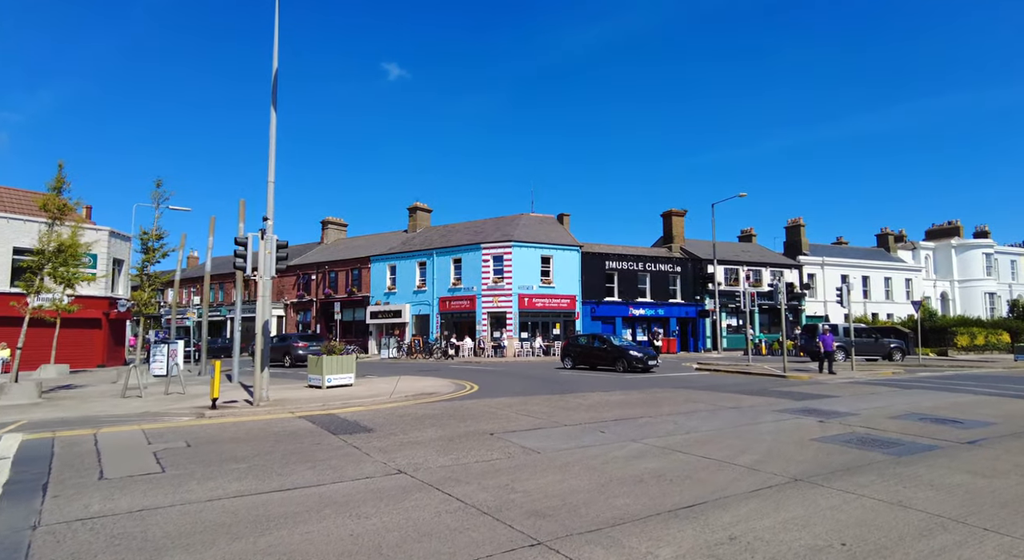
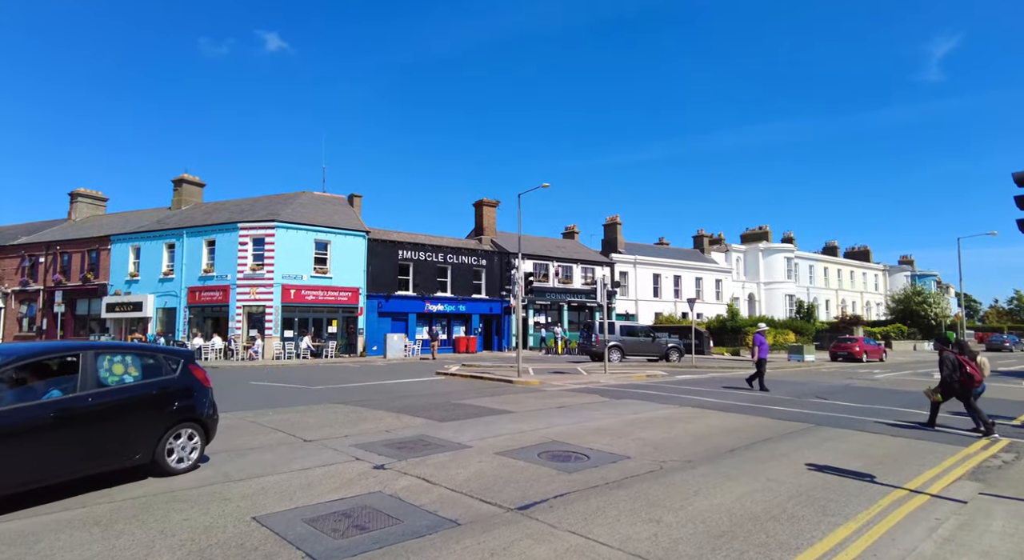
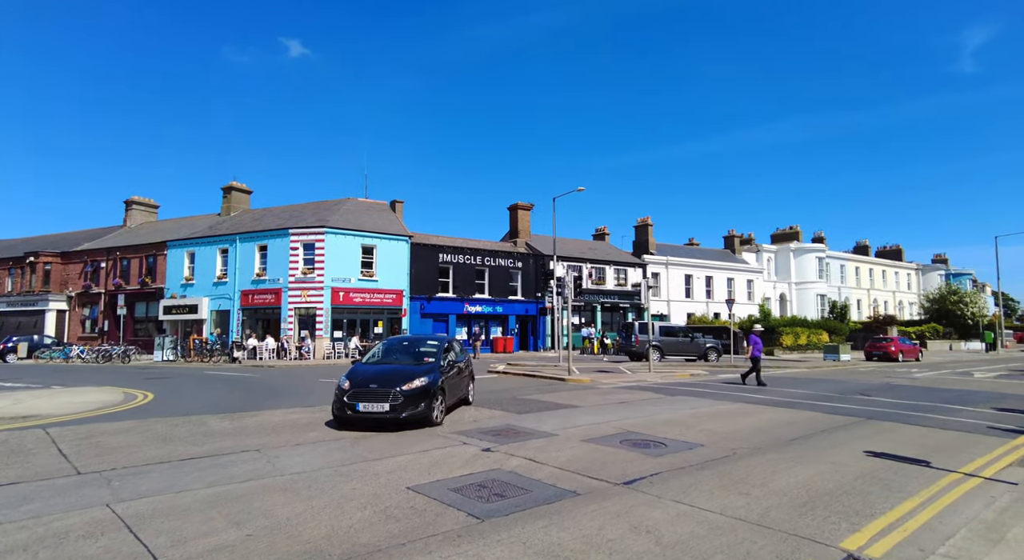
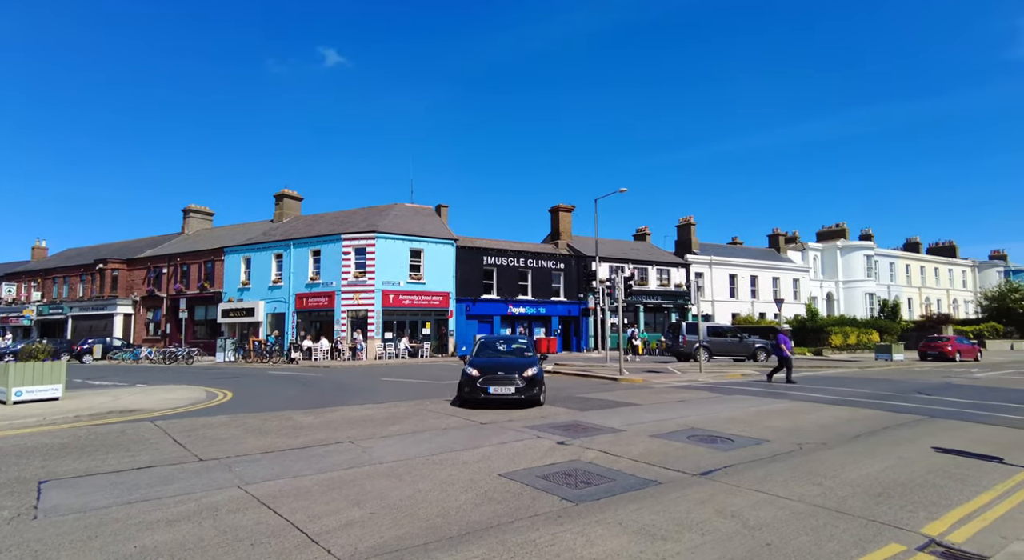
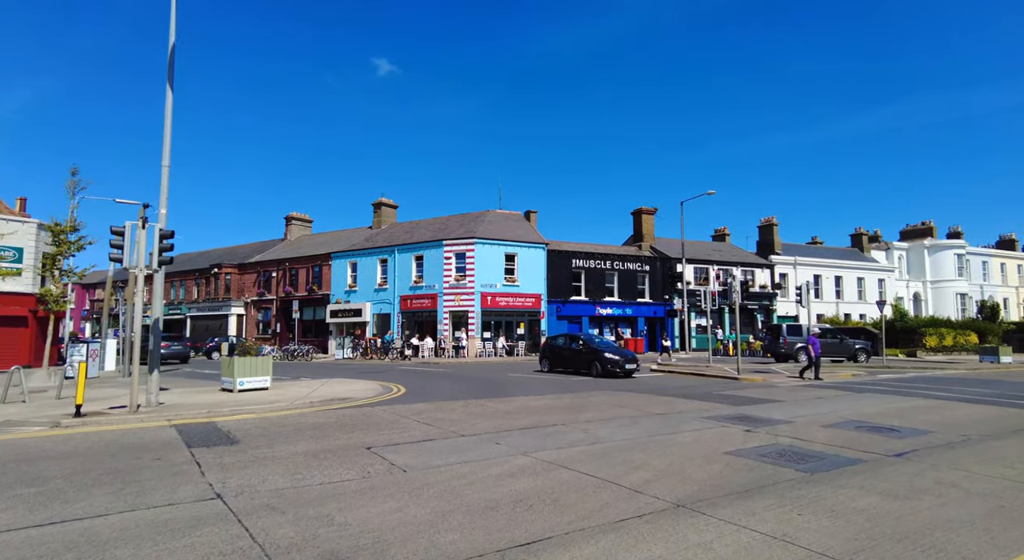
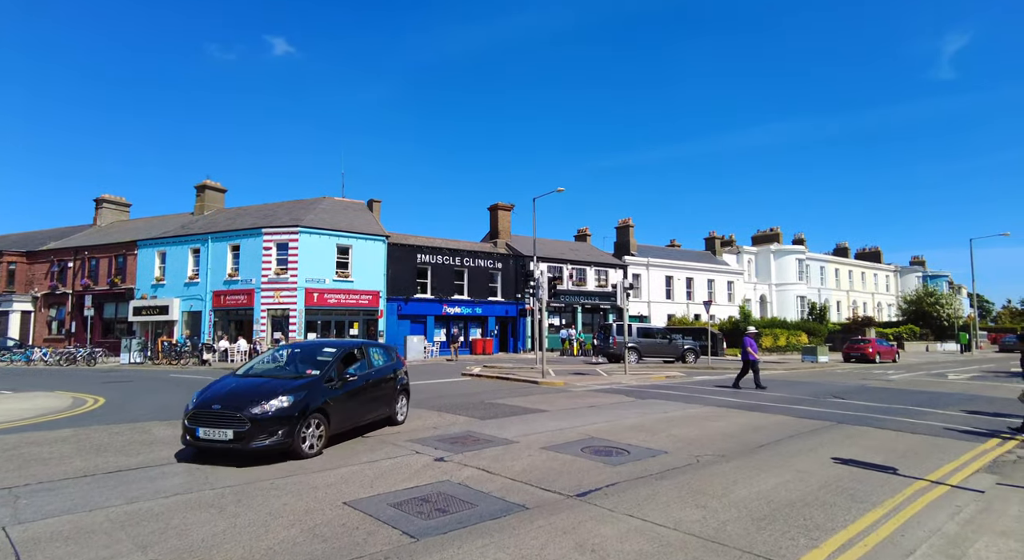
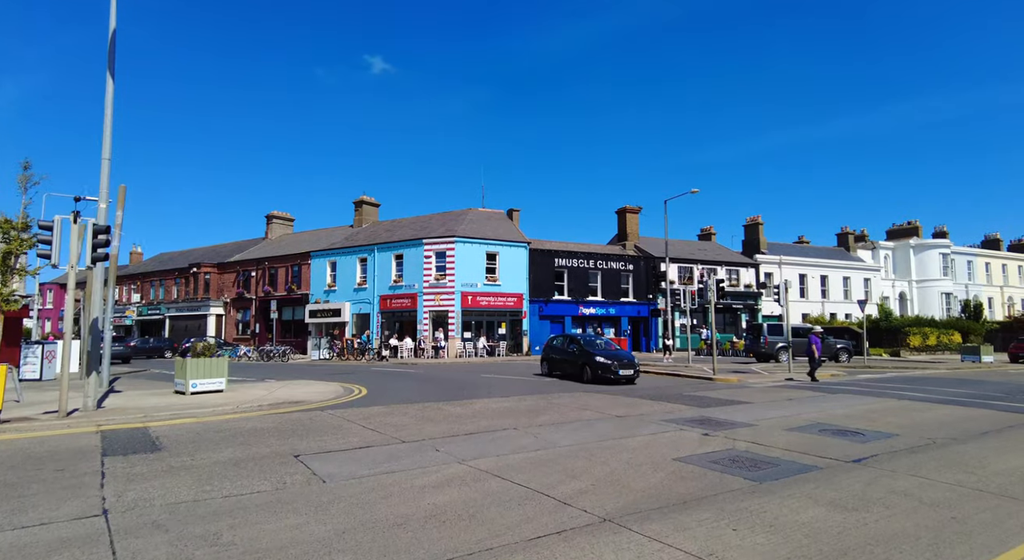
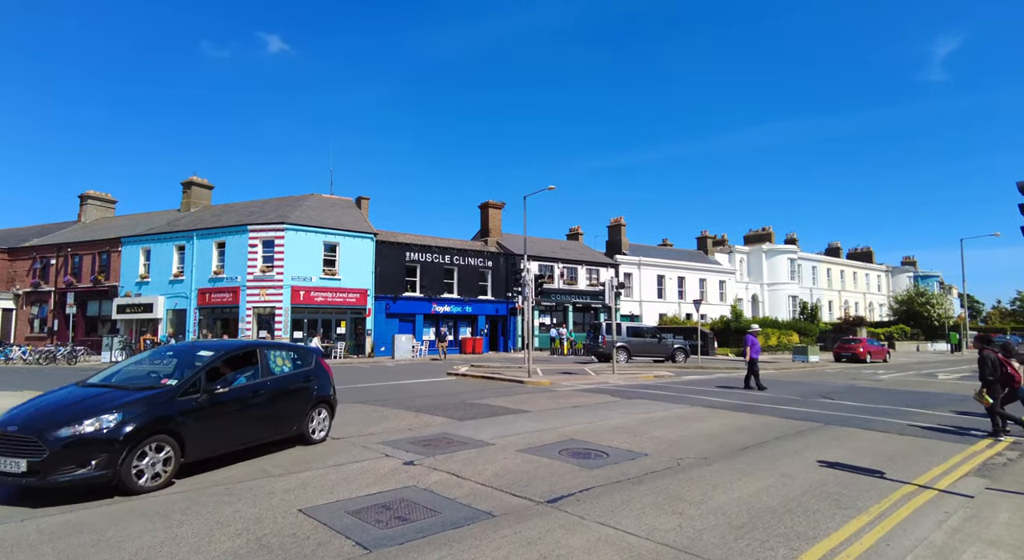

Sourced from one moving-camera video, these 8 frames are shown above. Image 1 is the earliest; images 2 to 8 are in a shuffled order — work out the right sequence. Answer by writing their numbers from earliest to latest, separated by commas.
5, 7, 4, 3, 6, 8, 2
